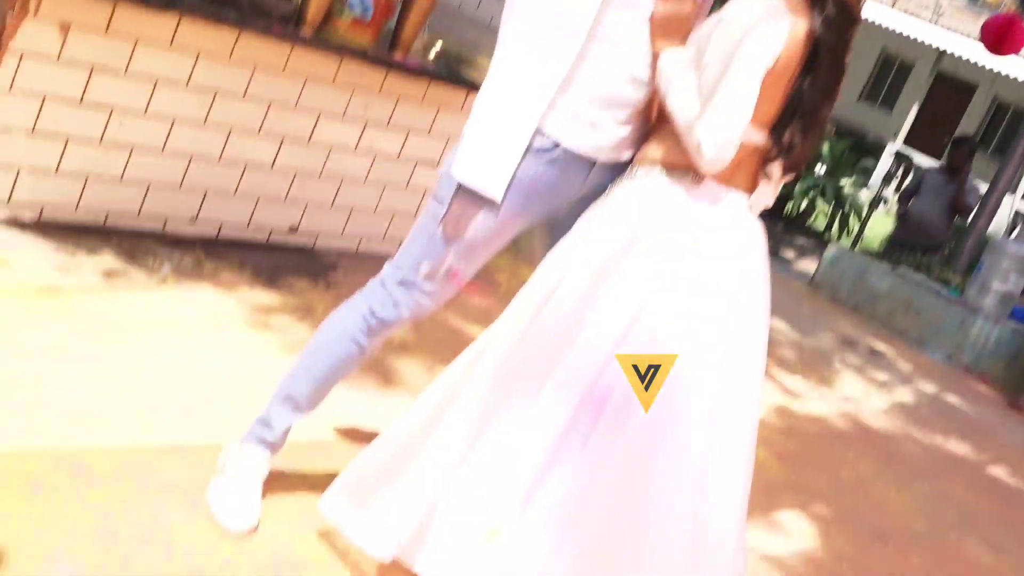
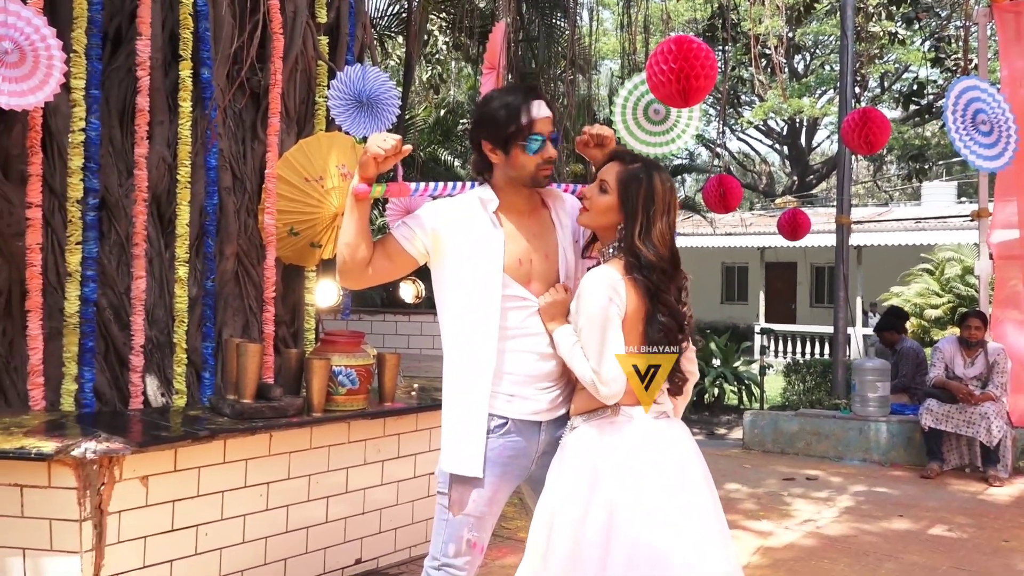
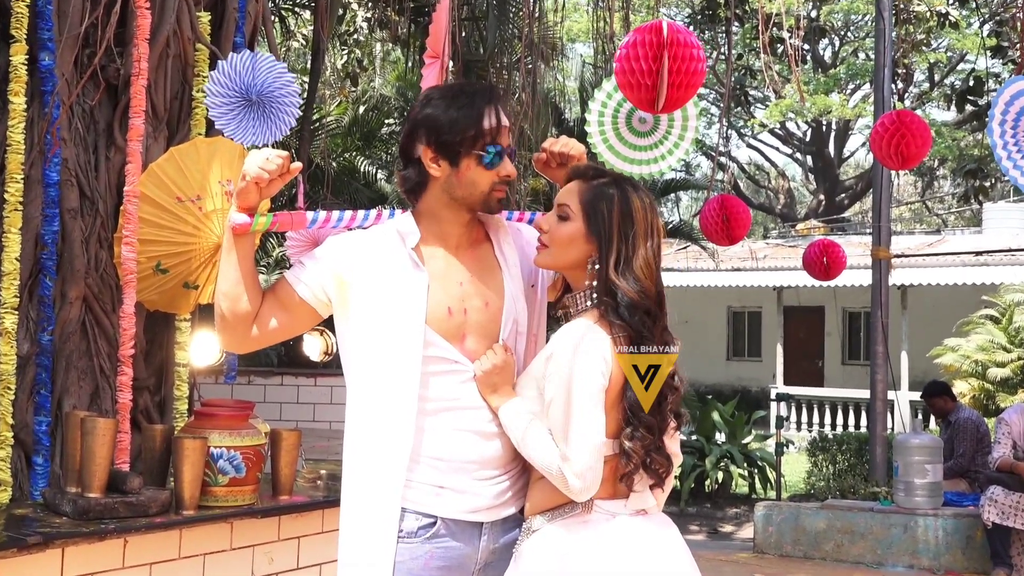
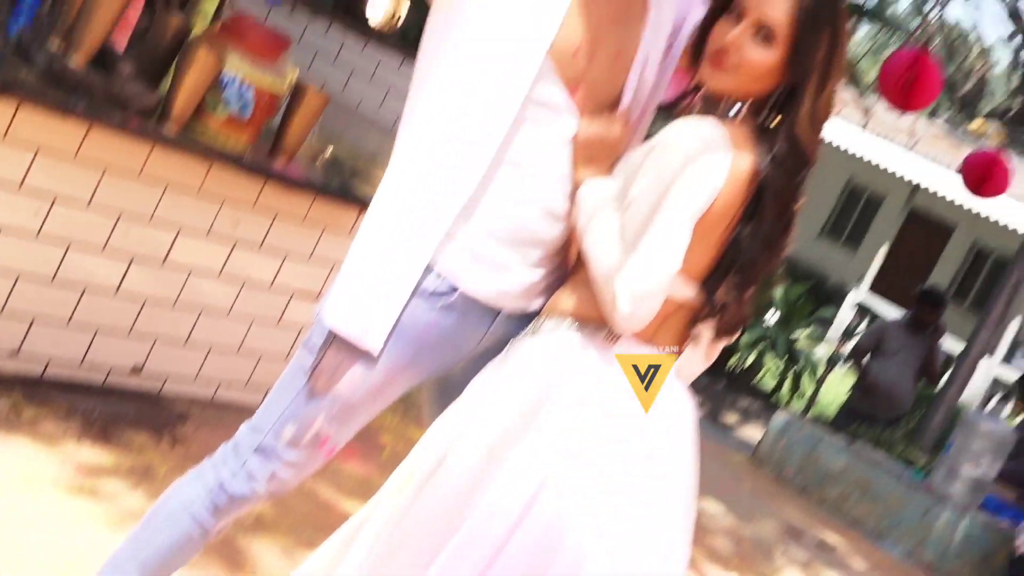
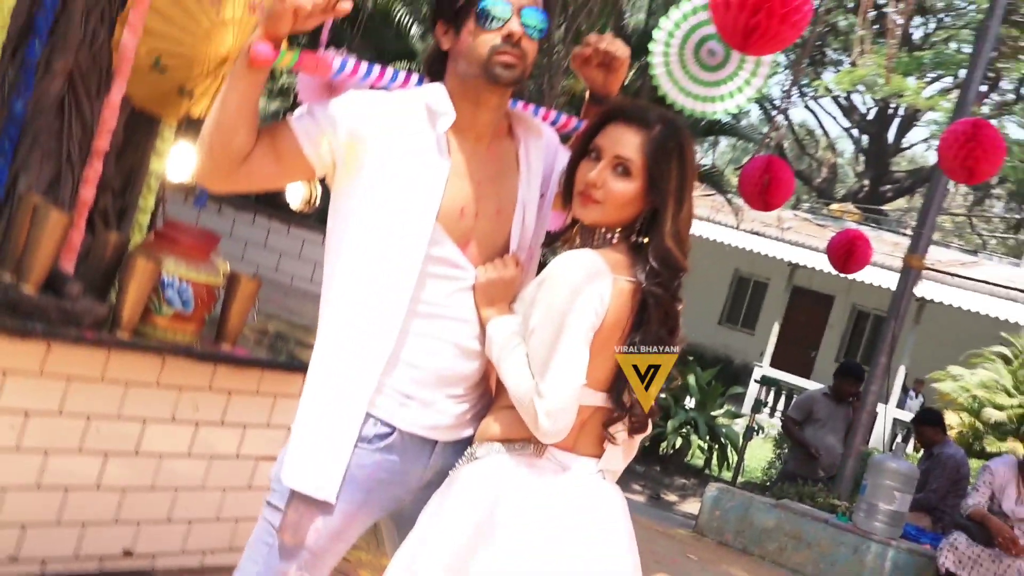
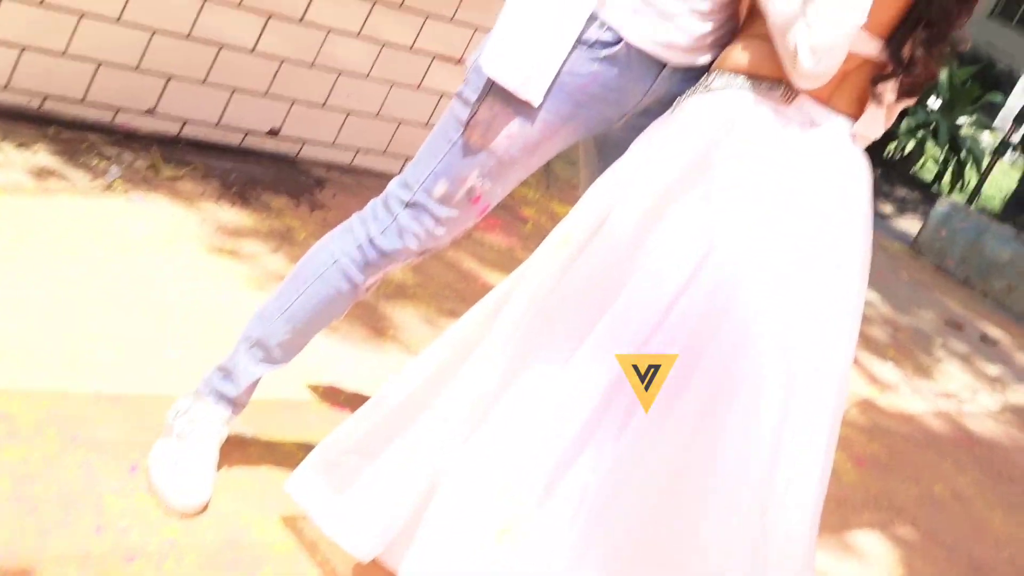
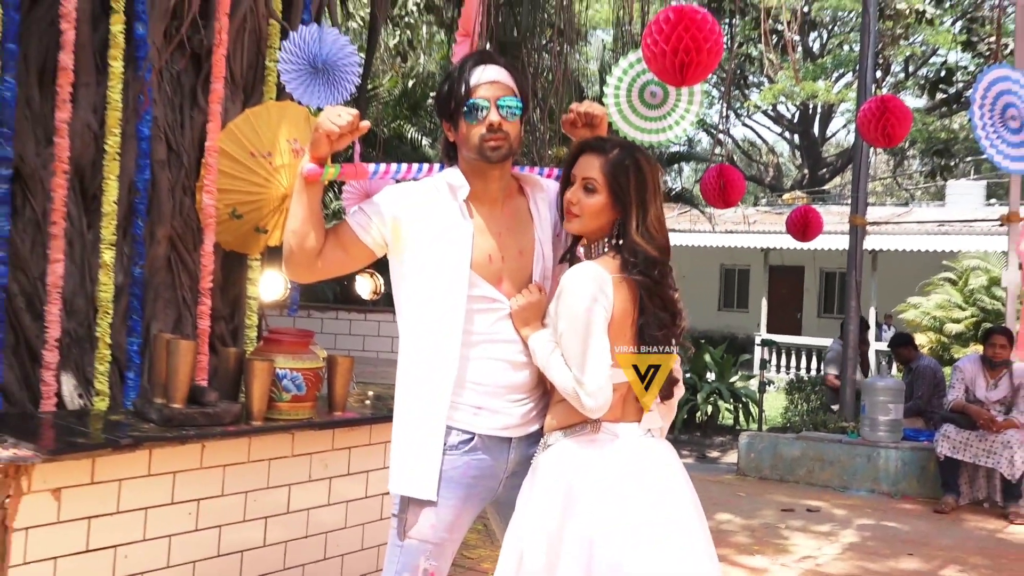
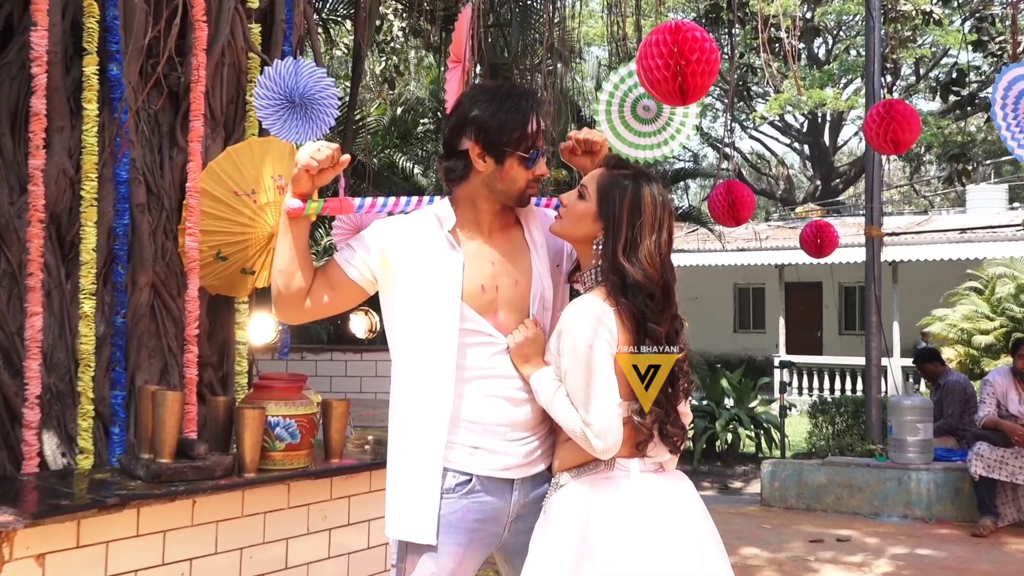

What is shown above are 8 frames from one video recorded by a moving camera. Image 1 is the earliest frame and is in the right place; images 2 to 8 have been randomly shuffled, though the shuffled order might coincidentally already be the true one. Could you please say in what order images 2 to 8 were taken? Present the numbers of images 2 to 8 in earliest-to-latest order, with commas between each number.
6, 4, 5, 7, 2, 8, 3
